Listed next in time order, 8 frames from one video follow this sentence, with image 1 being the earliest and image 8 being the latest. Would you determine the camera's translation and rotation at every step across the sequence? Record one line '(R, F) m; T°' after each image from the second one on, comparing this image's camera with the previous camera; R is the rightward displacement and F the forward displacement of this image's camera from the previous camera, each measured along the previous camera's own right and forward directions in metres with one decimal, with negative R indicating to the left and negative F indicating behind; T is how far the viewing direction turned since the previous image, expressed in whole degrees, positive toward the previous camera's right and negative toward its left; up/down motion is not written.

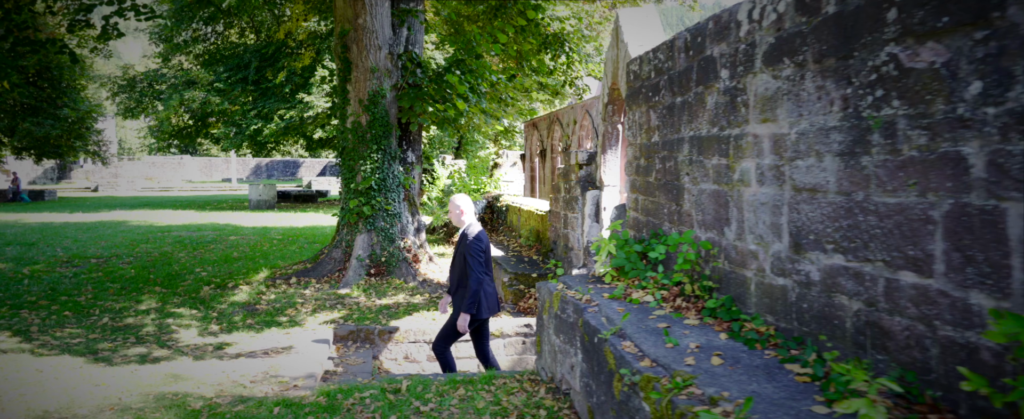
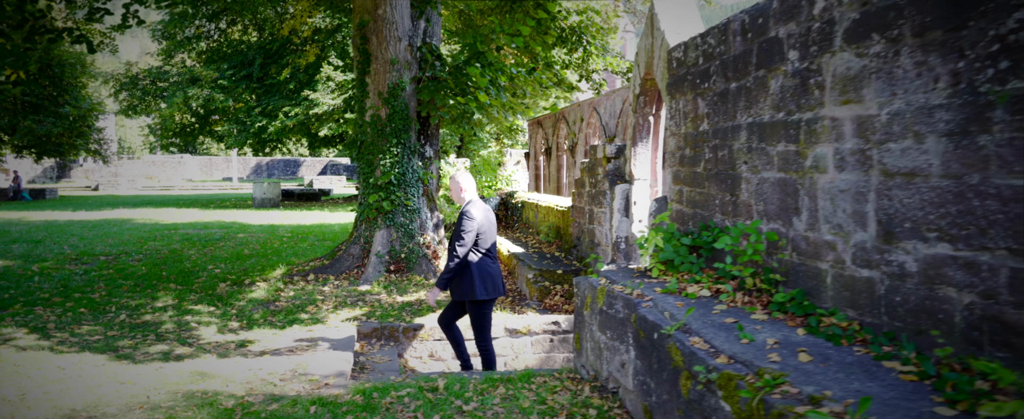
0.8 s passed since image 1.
(-0.3, +0.2) m; 0°
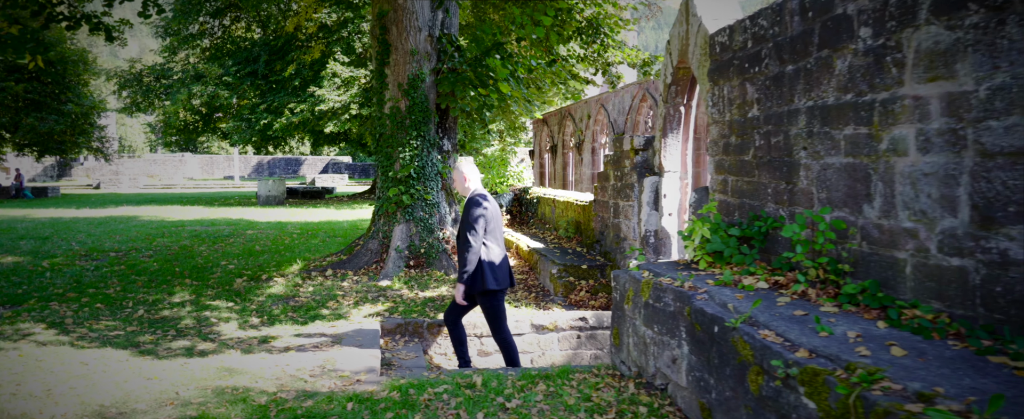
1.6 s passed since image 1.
(-0.3, +0.2) m; 0°
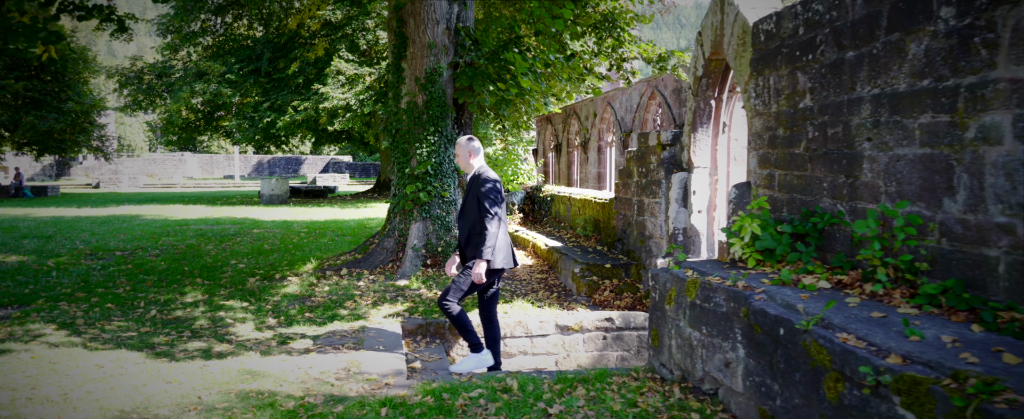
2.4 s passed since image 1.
(-0.3, +0.2) m; 0°
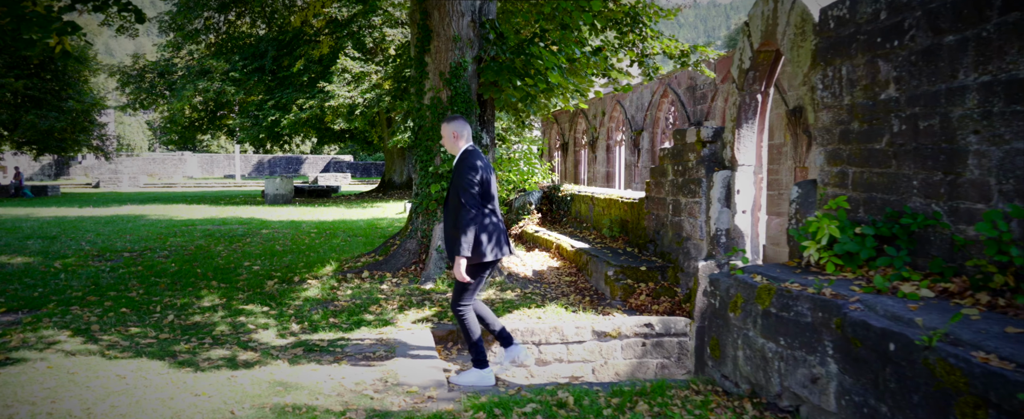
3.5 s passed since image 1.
(-0.3, +0.3) m; 0°
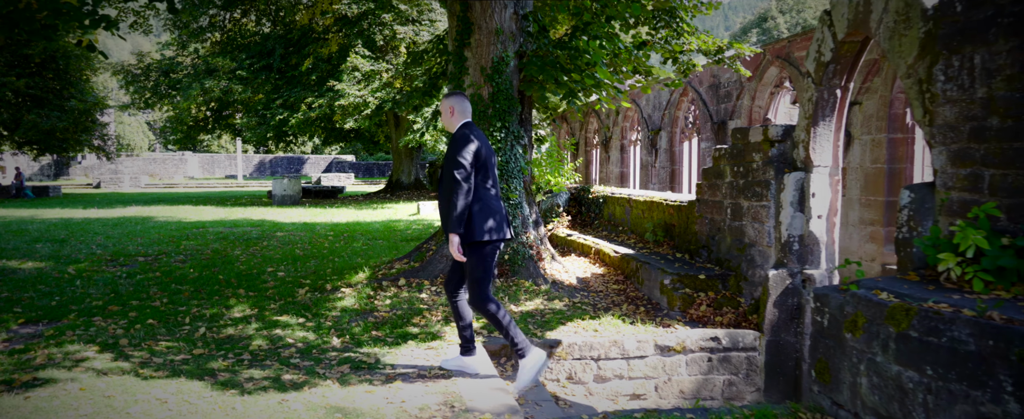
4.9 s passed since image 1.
(-0.5, +0.4) m; 0°
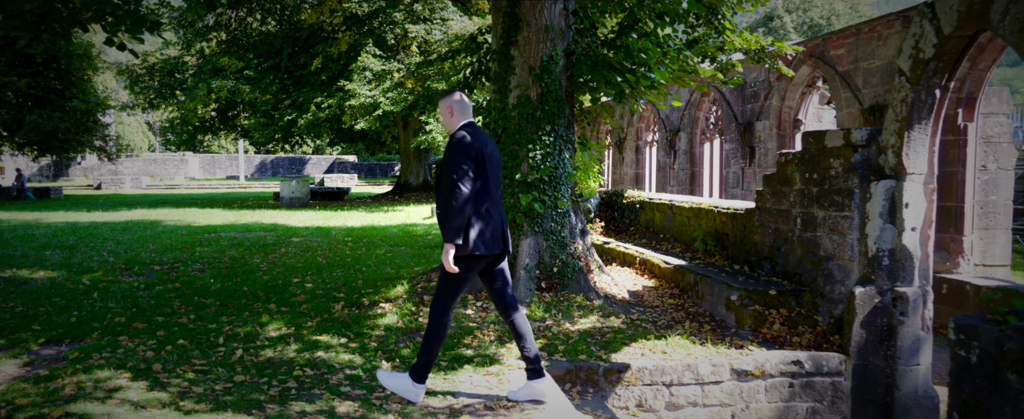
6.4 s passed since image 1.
(-0.5, +0.5) m; 0°
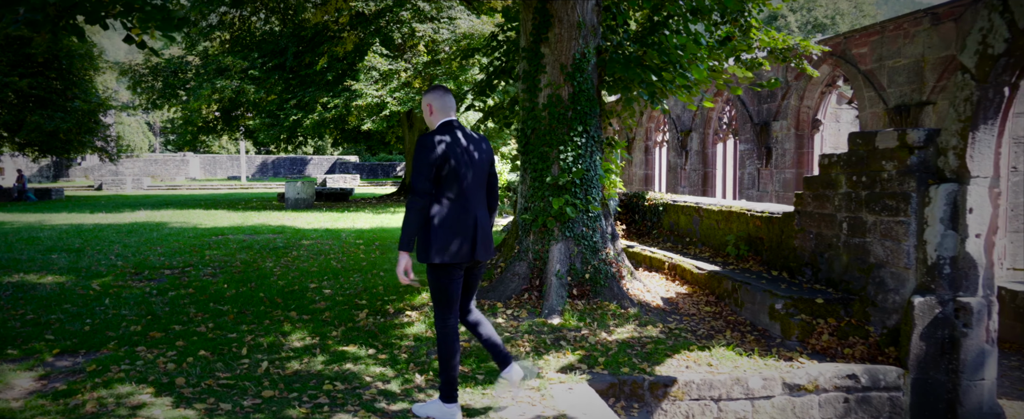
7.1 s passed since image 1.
(-0.3, +0.3) m; 0°
